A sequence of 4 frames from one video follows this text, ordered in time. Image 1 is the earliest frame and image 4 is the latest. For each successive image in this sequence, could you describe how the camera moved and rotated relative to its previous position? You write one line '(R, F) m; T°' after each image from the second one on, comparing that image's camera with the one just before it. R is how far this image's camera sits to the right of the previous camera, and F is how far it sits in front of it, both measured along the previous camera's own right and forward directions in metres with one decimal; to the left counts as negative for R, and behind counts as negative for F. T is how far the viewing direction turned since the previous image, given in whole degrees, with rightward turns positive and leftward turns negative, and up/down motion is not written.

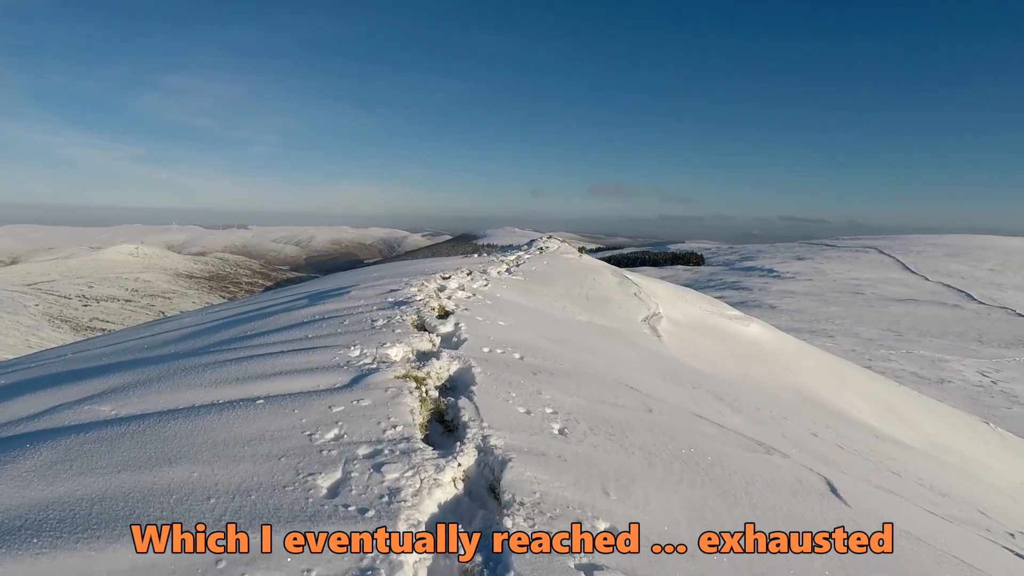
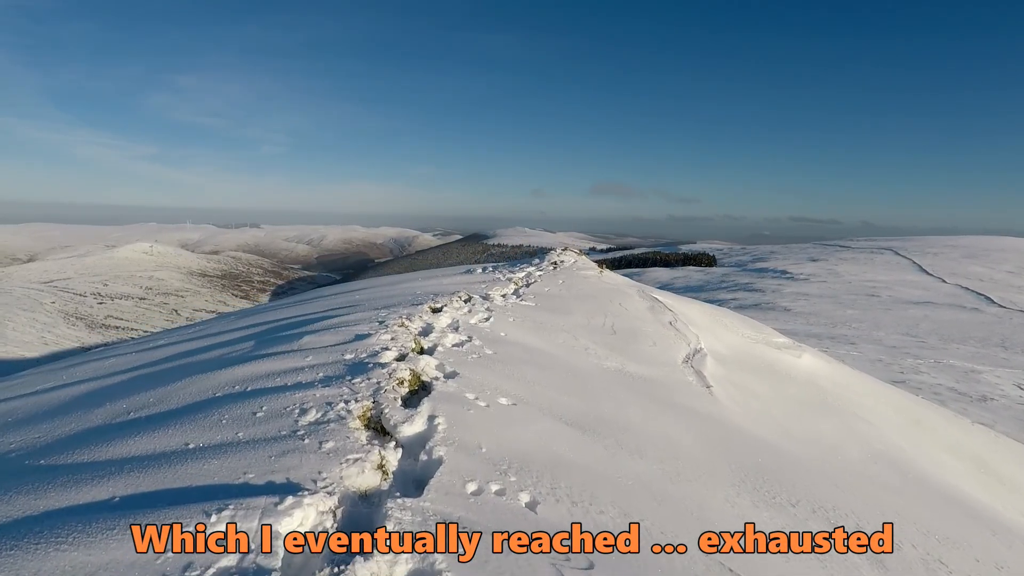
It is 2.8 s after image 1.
(0.0, +2.4) m; -1°
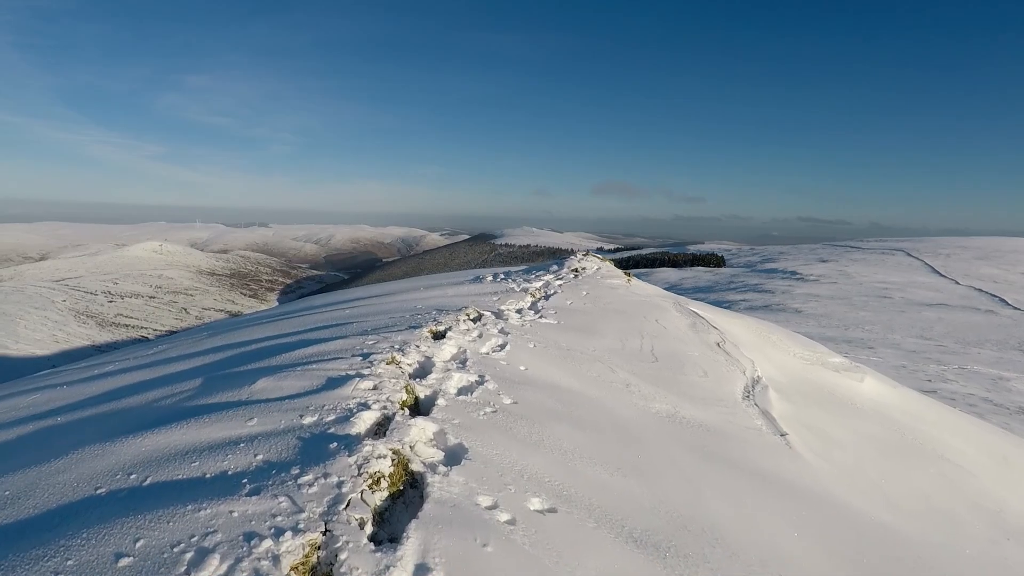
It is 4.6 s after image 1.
(-0.2, +1.8) m; -1°
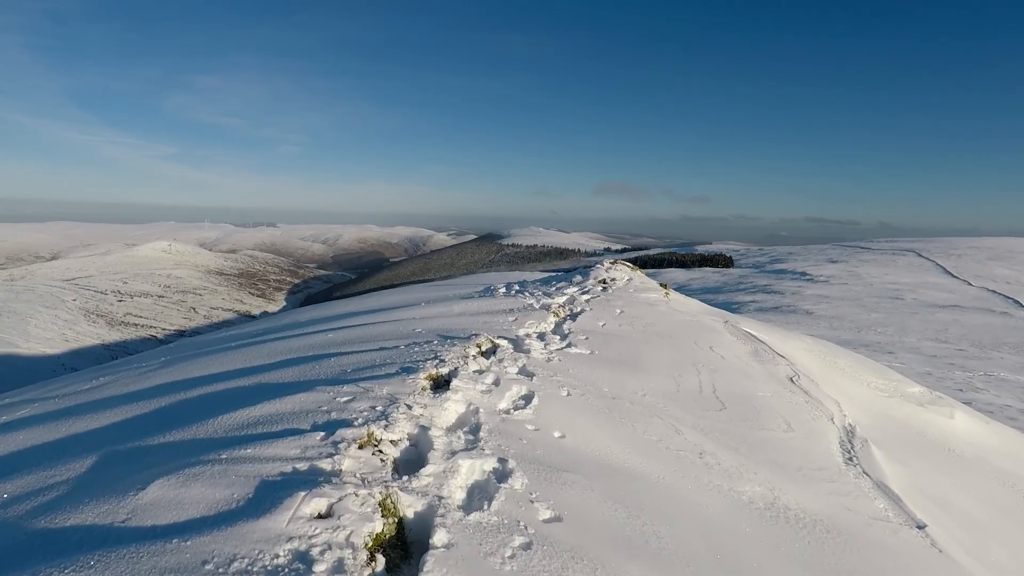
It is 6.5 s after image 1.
(-0.2, +1.9) m; -1°
